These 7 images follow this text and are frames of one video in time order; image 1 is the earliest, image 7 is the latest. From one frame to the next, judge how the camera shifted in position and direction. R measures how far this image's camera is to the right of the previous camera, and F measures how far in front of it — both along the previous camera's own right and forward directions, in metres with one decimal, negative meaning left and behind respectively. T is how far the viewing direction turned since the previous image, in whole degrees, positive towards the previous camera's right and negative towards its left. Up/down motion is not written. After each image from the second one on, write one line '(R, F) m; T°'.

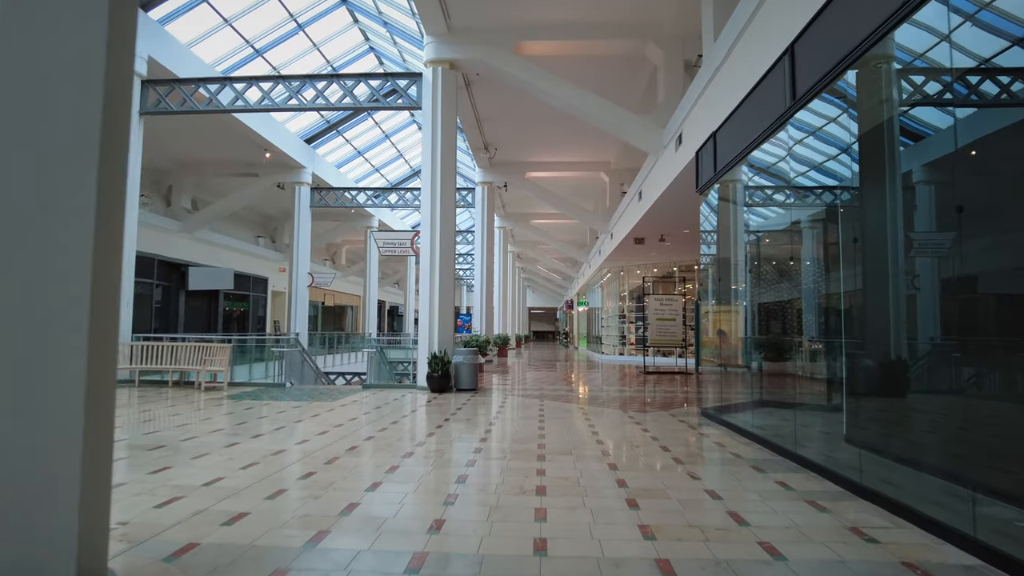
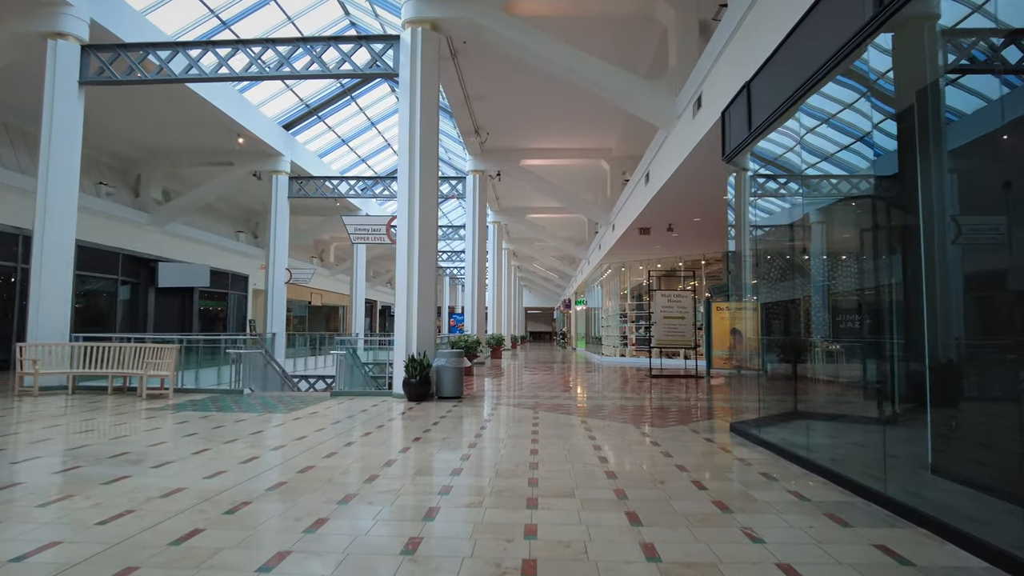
(+0.1, +1.4) m; 0°
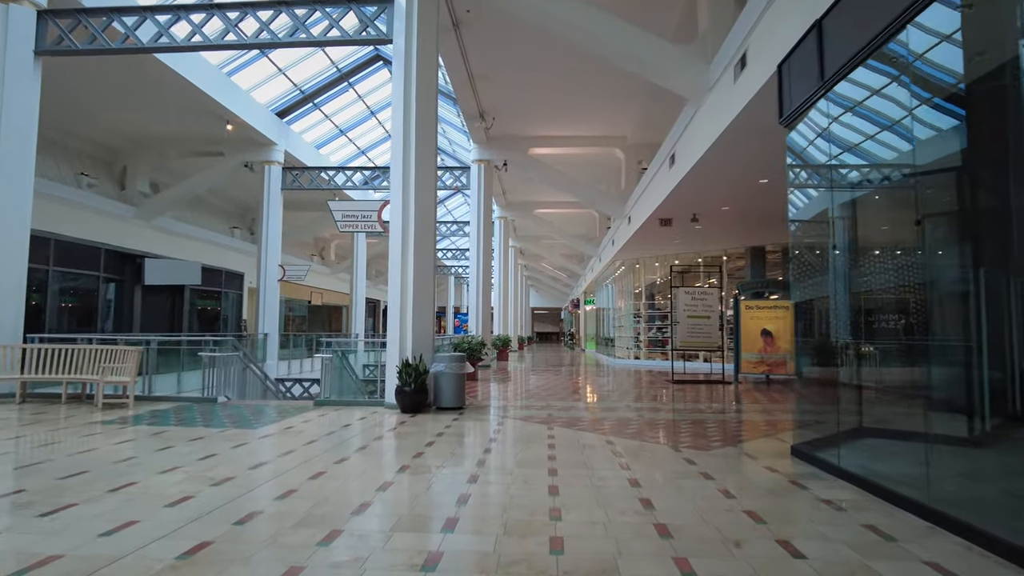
(0.0, +1.2) m; -1°
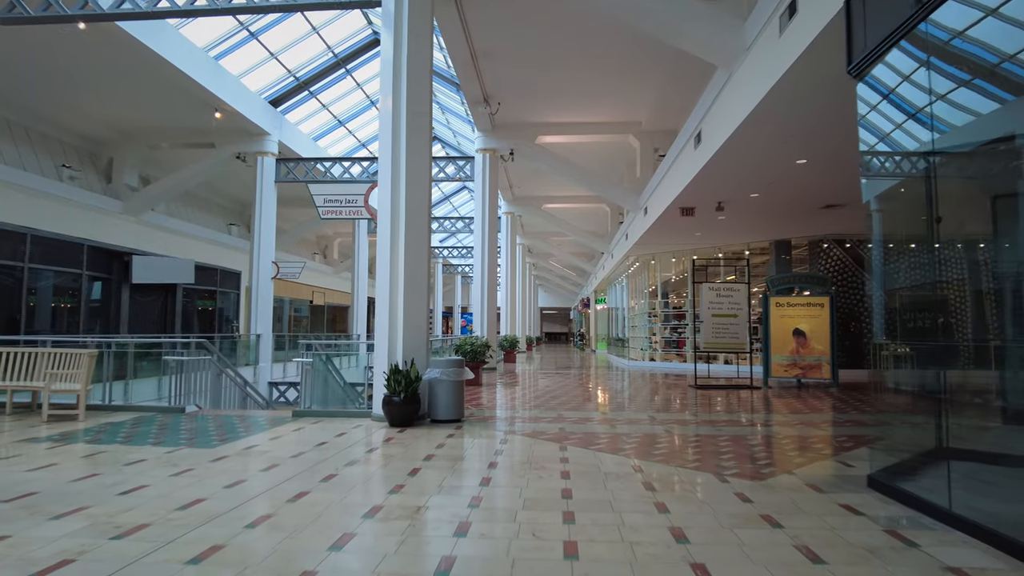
(0.0, +1.0) m; -1°
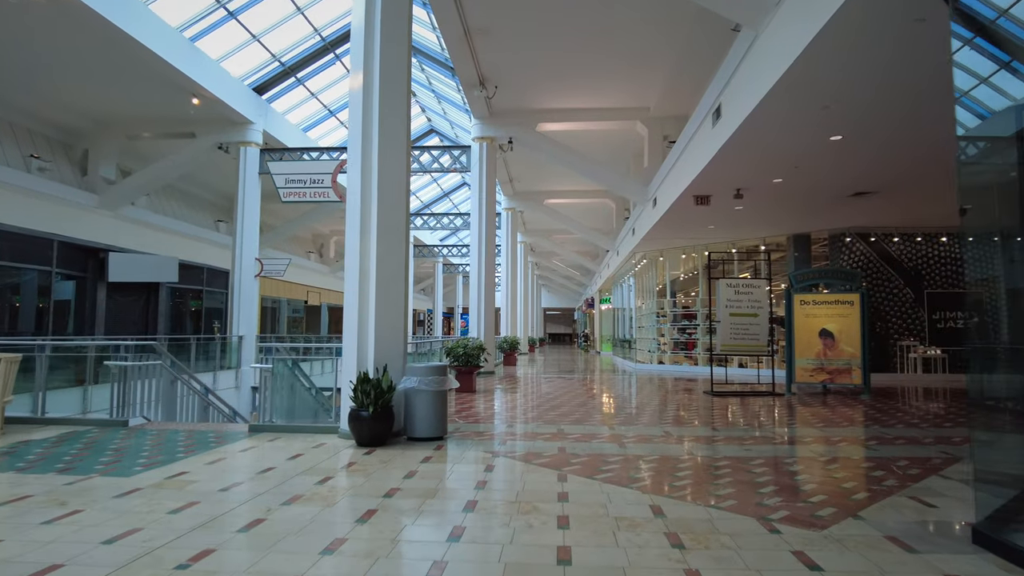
(+0.1, +1.0) m; 0°
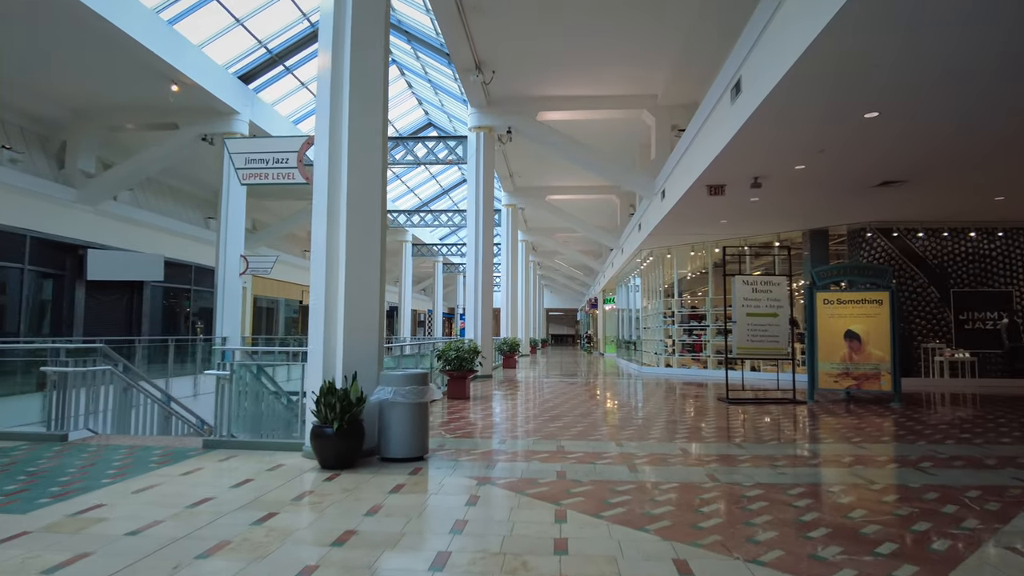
(+0.1, +0.8) m; 0°
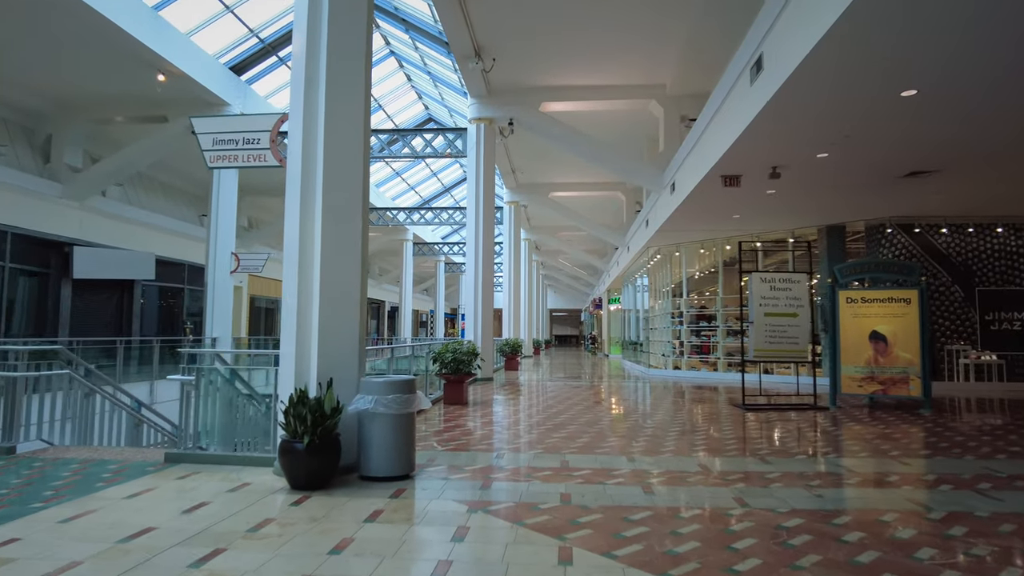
(0.0, +0.6) m; 0°
